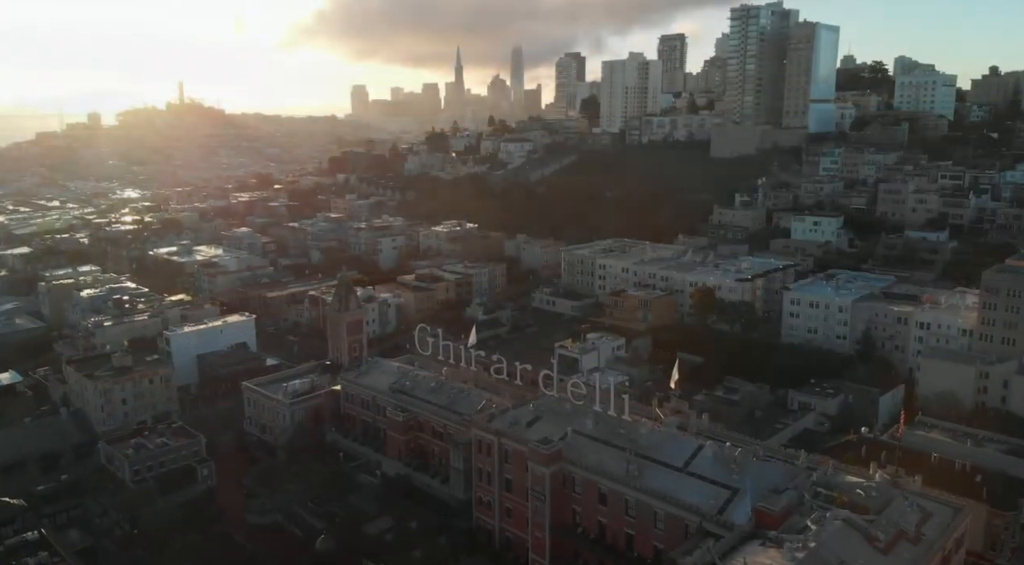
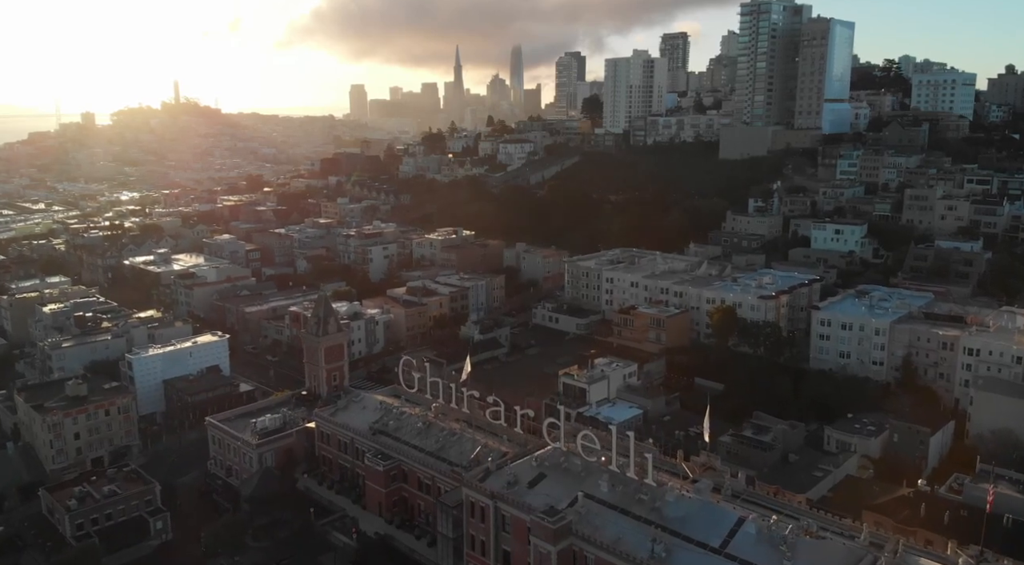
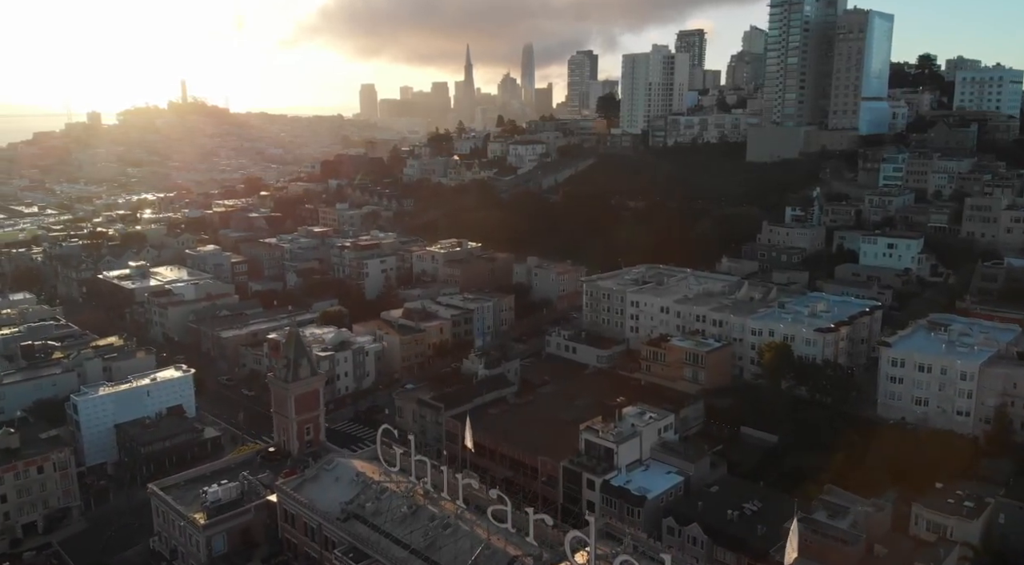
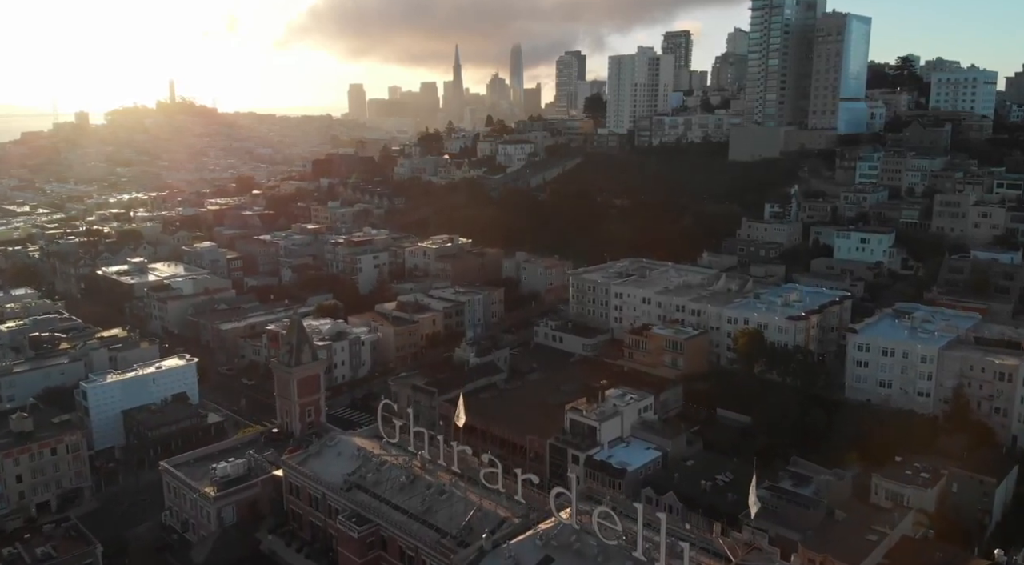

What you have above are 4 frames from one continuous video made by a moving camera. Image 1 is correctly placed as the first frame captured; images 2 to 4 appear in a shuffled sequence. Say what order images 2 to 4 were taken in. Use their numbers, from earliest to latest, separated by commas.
2, 4, 3
